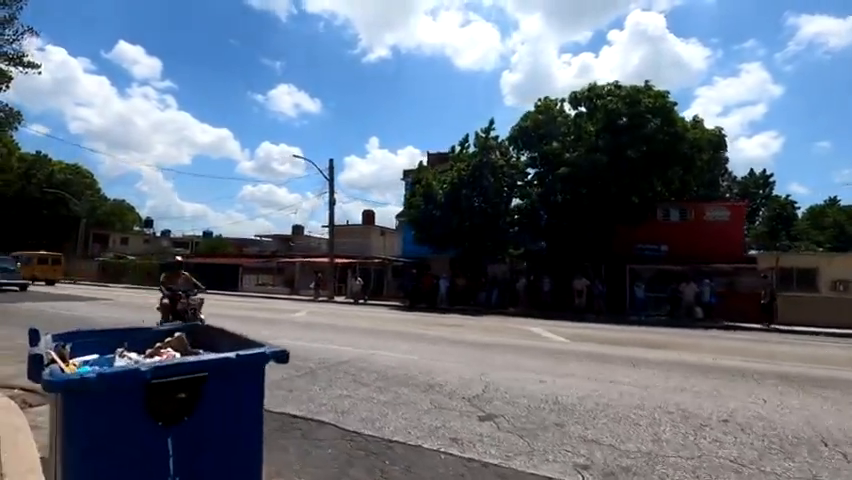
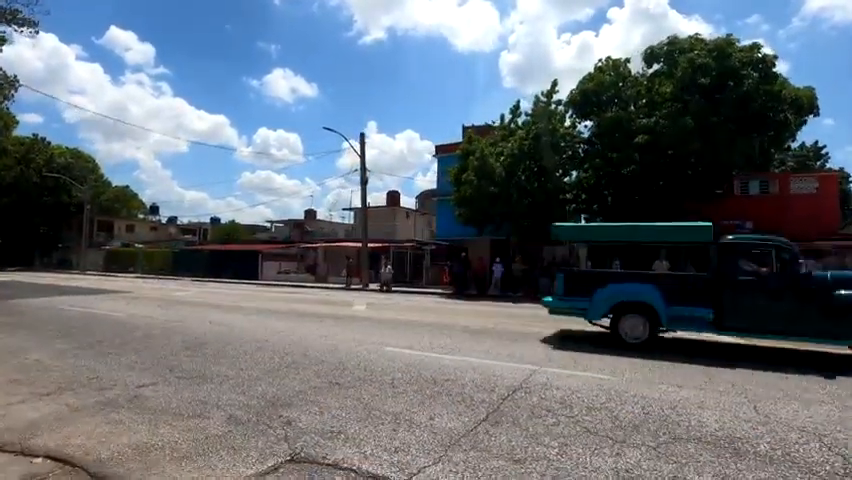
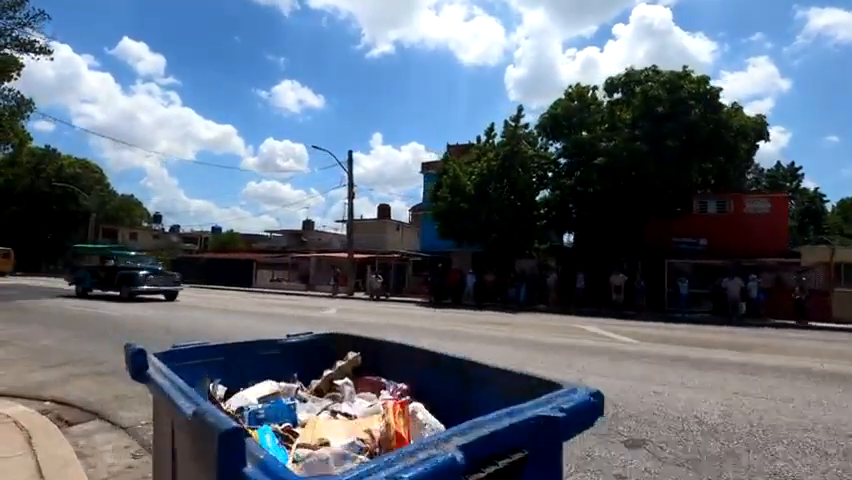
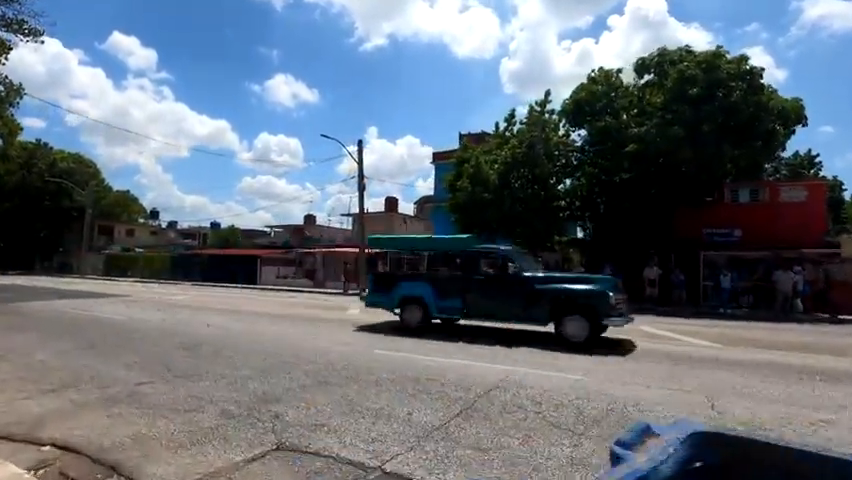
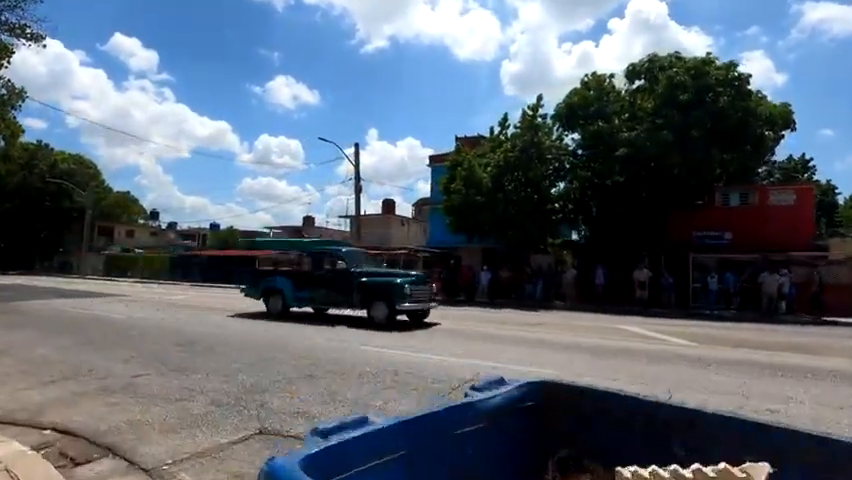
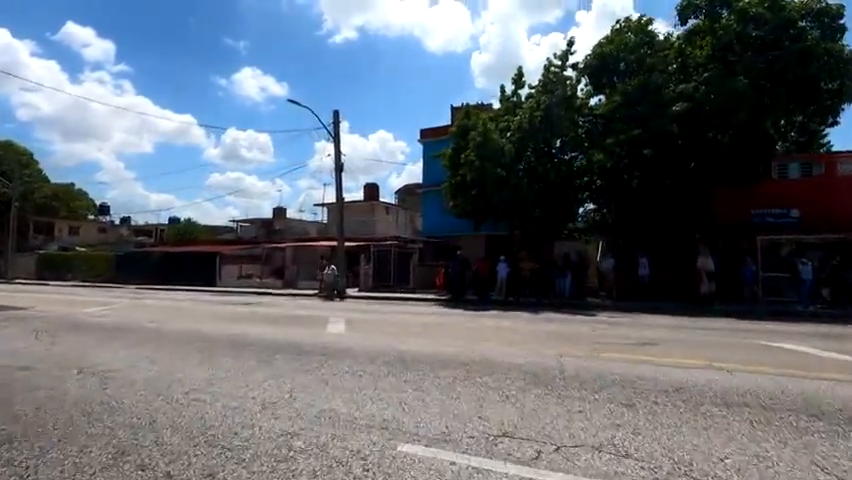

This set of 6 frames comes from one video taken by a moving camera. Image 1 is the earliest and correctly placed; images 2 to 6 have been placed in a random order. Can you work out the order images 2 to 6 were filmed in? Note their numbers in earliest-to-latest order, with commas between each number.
3, 5, 4, 2, 6
